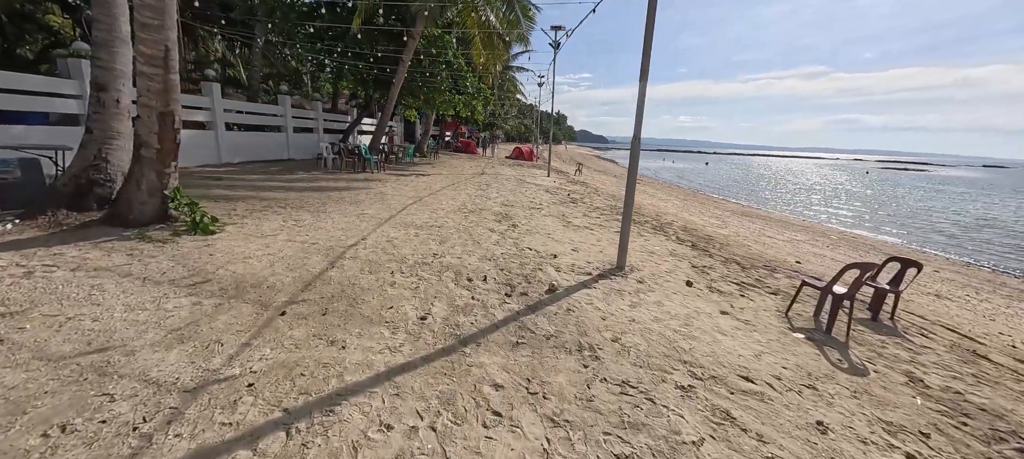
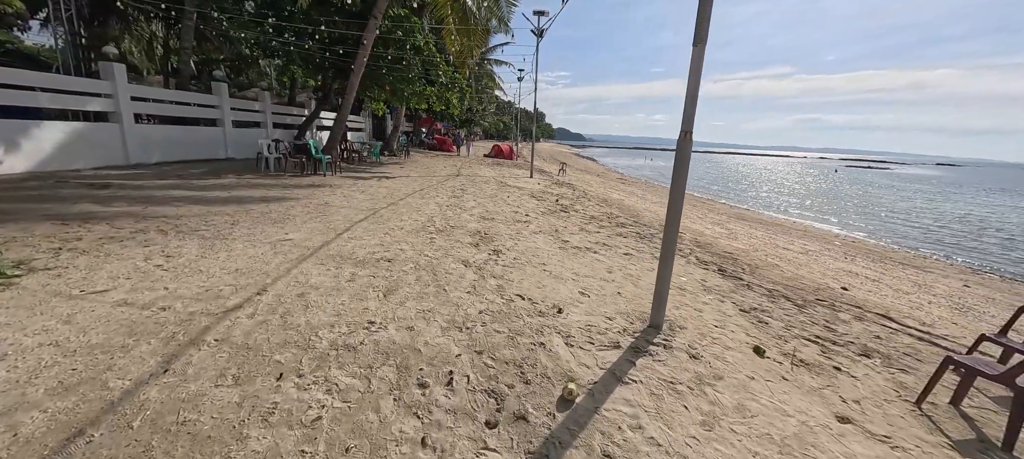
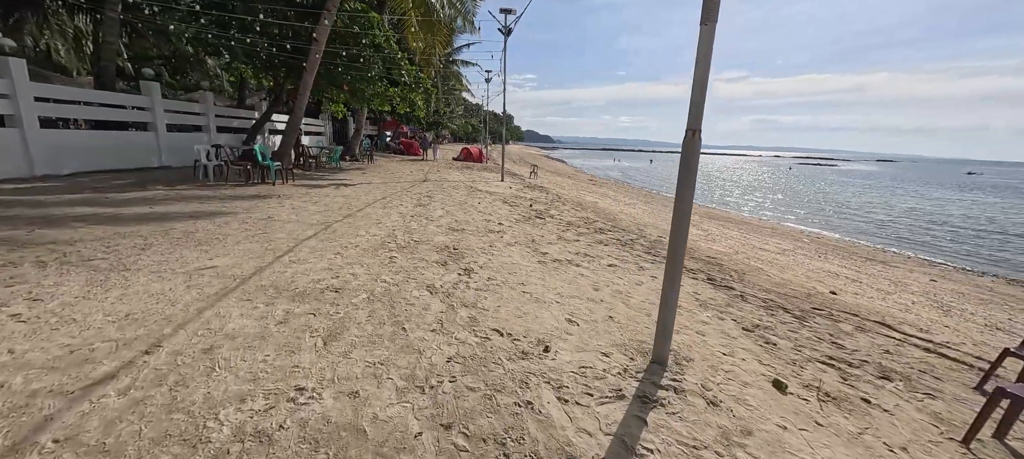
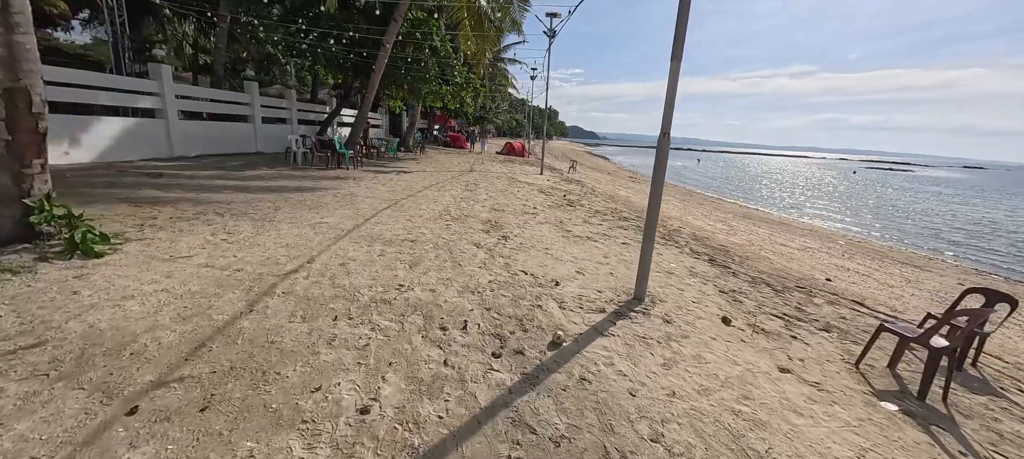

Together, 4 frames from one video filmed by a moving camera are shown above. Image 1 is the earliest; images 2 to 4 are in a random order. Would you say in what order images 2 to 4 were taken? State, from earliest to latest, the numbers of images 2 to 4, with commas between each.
4, 2, 3
